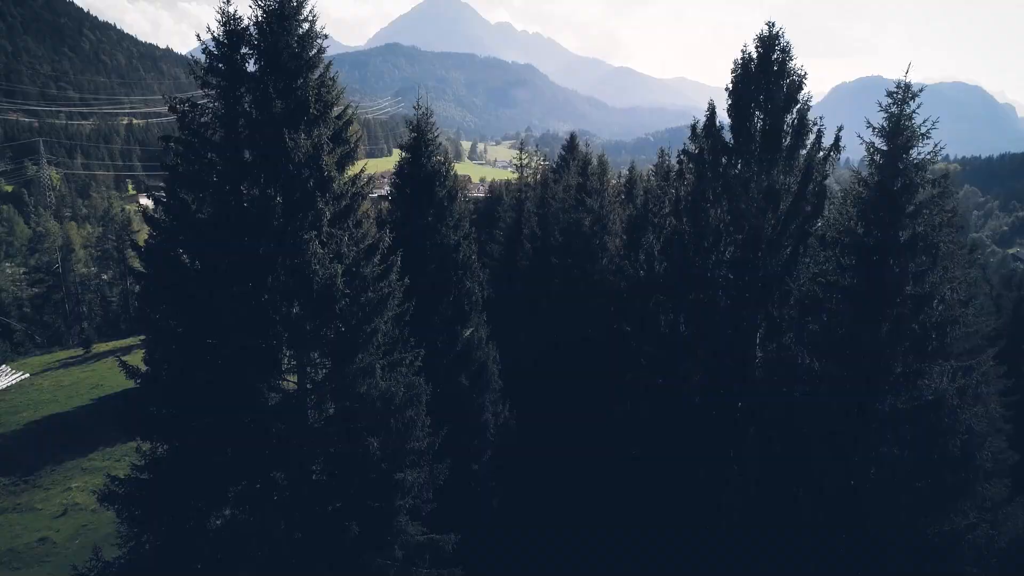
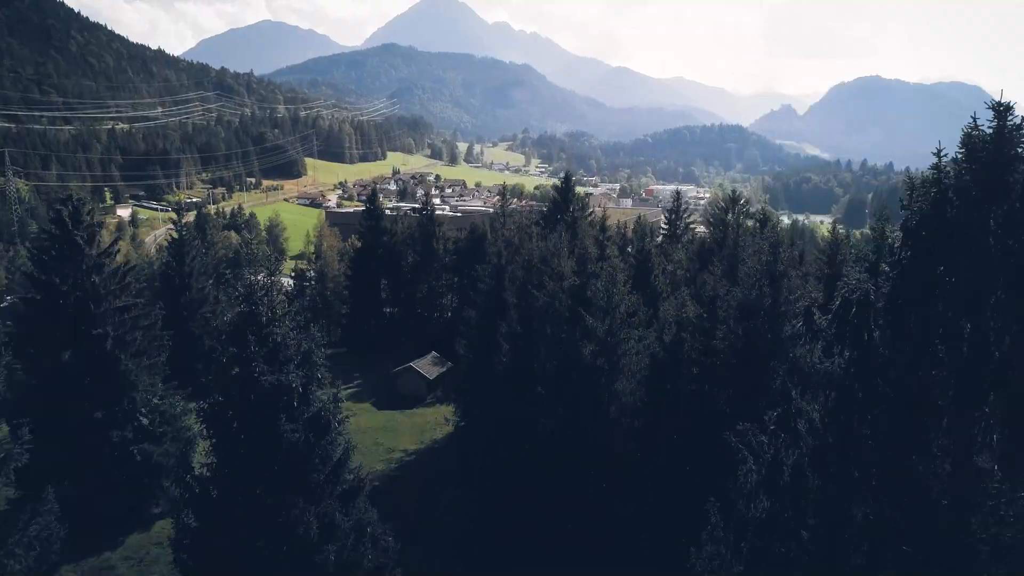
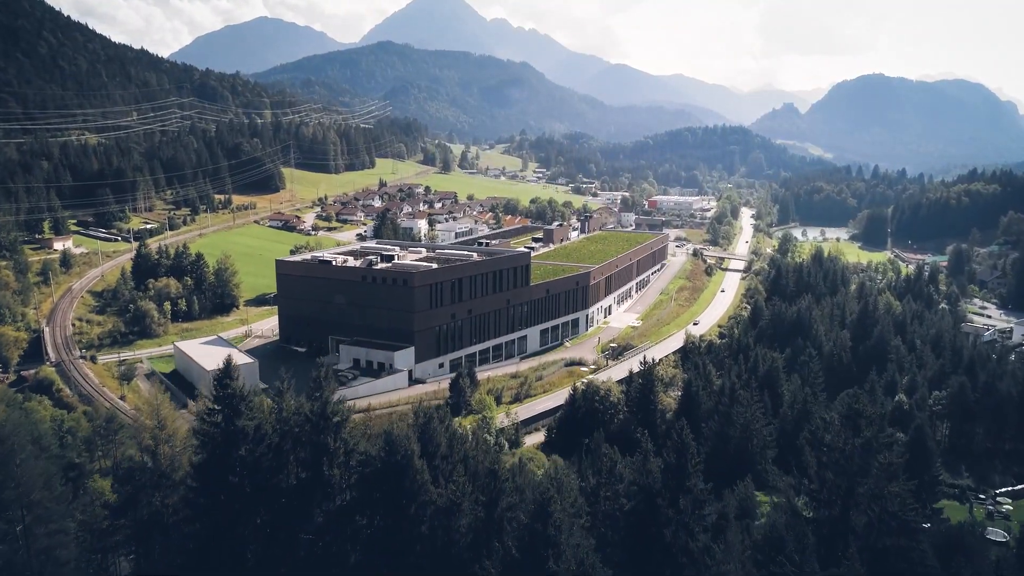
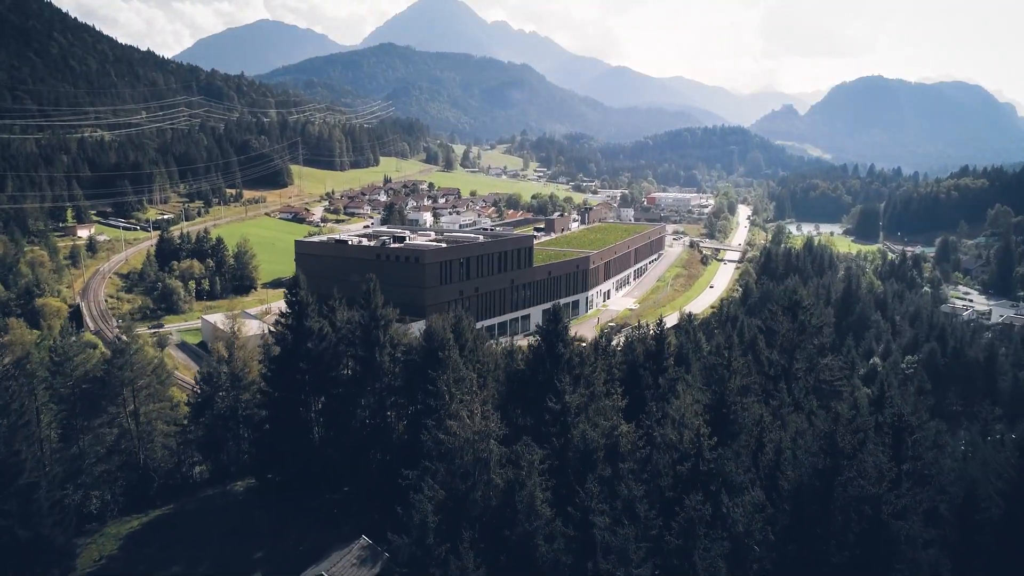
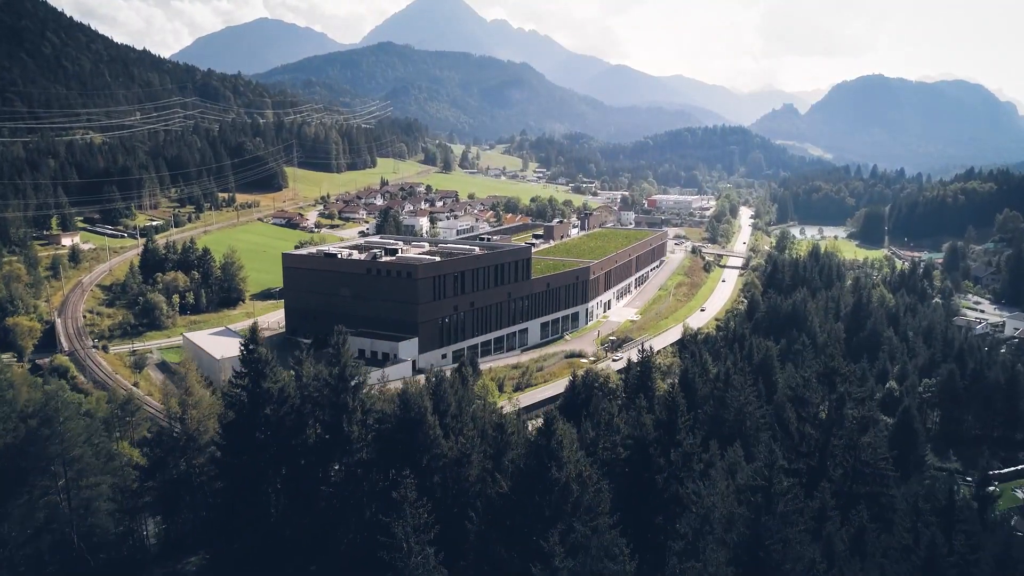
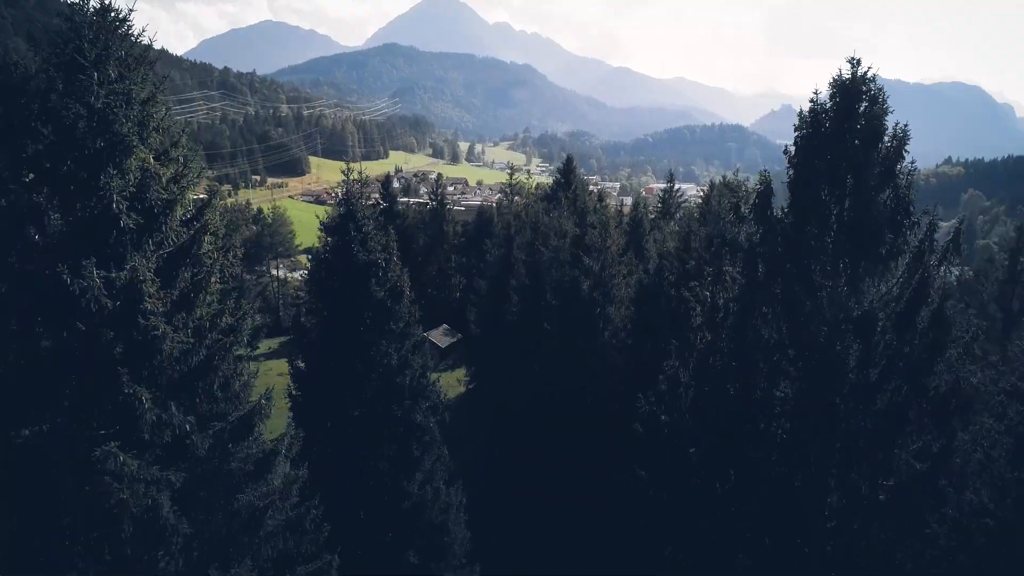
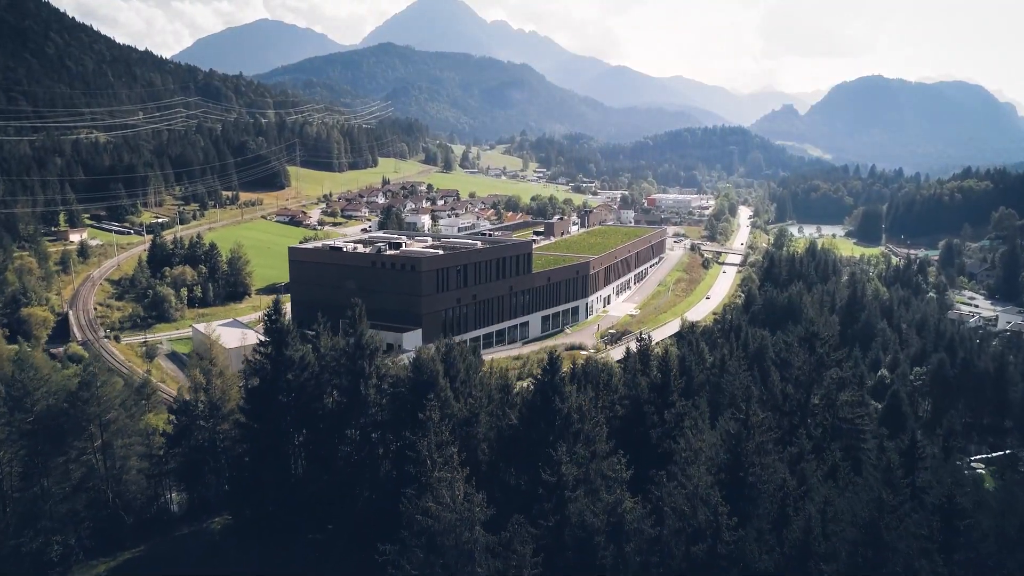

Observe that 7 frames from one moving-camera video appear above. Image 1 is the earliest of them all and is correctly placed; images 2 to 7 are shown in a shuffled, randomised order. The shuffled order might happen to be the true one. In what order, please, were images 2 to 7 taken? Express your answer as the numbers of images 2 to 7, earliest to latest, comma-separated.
6, 2, 4, 7, 5, 3
